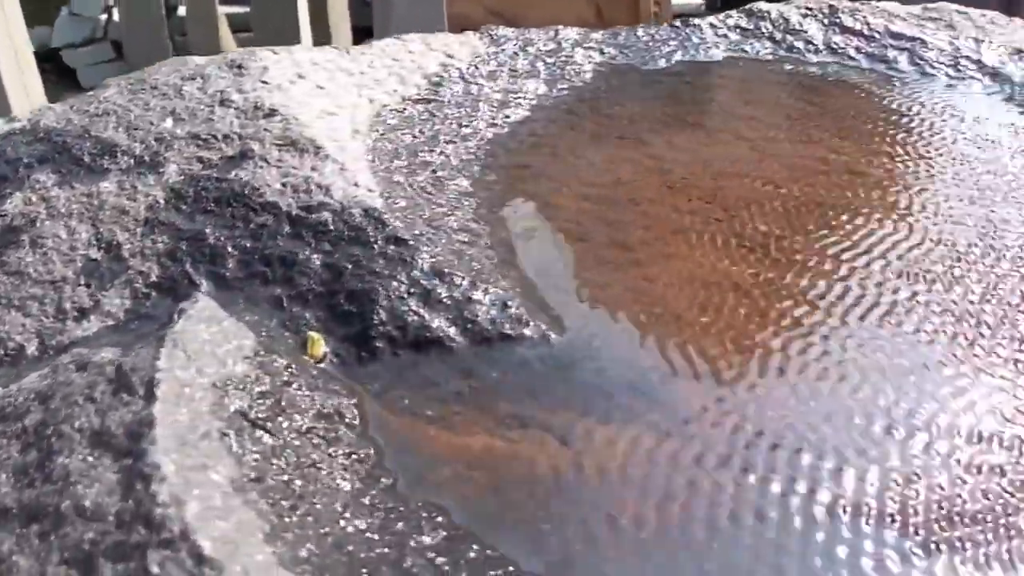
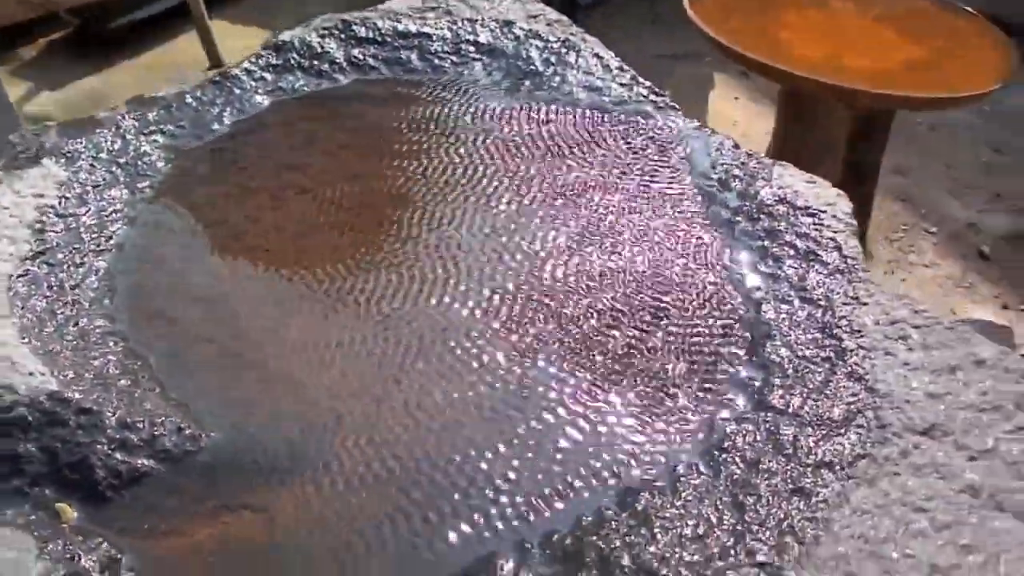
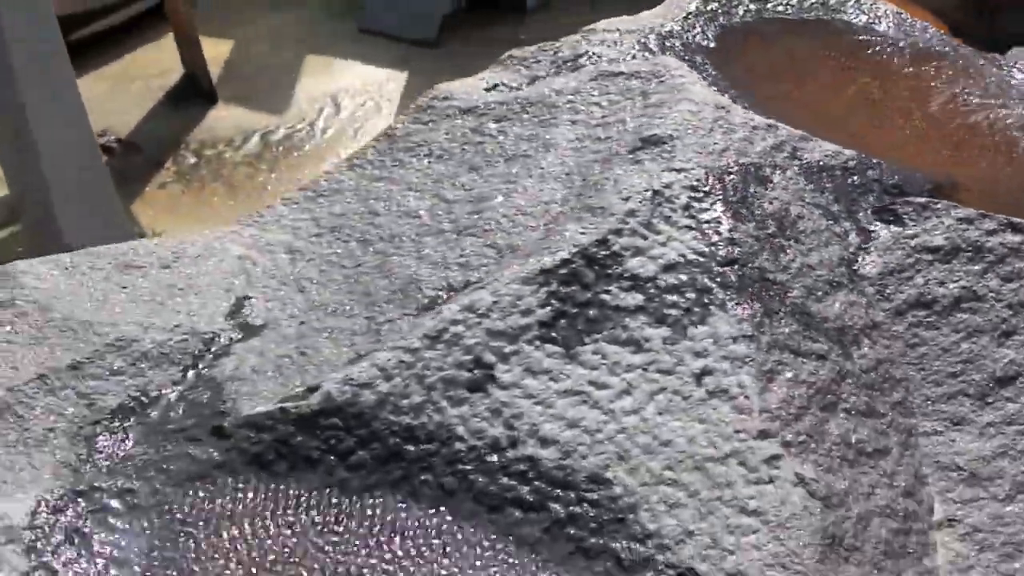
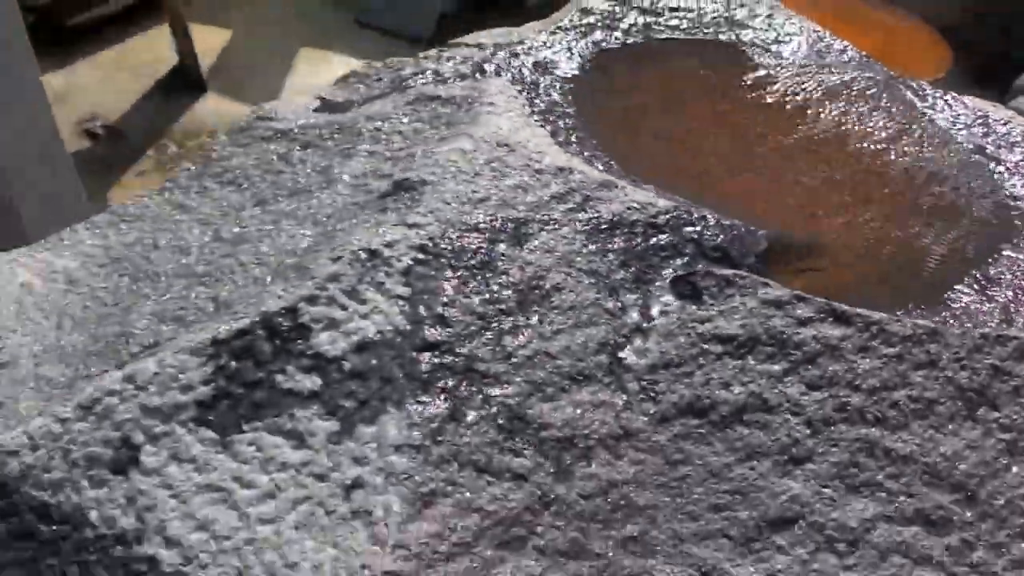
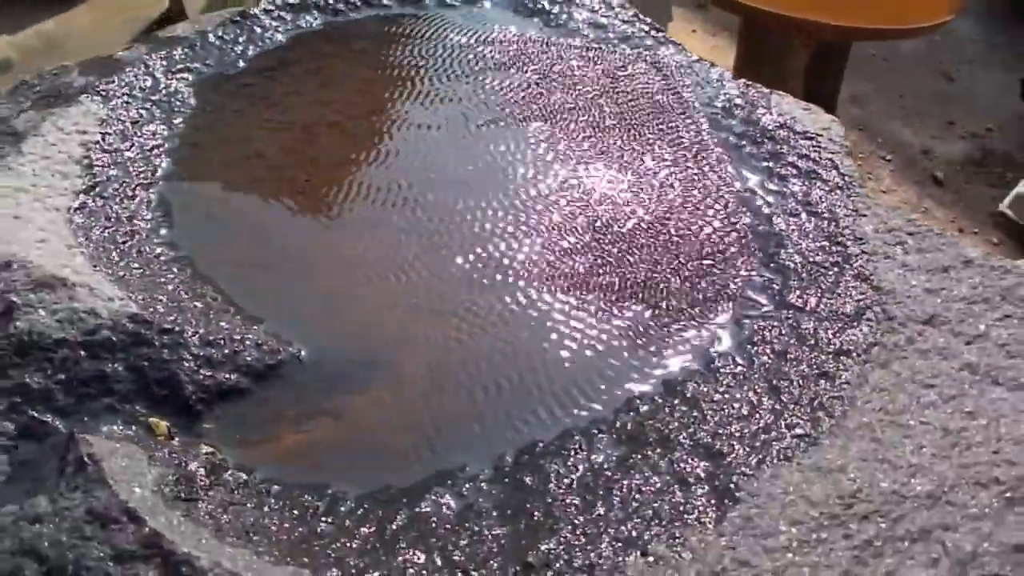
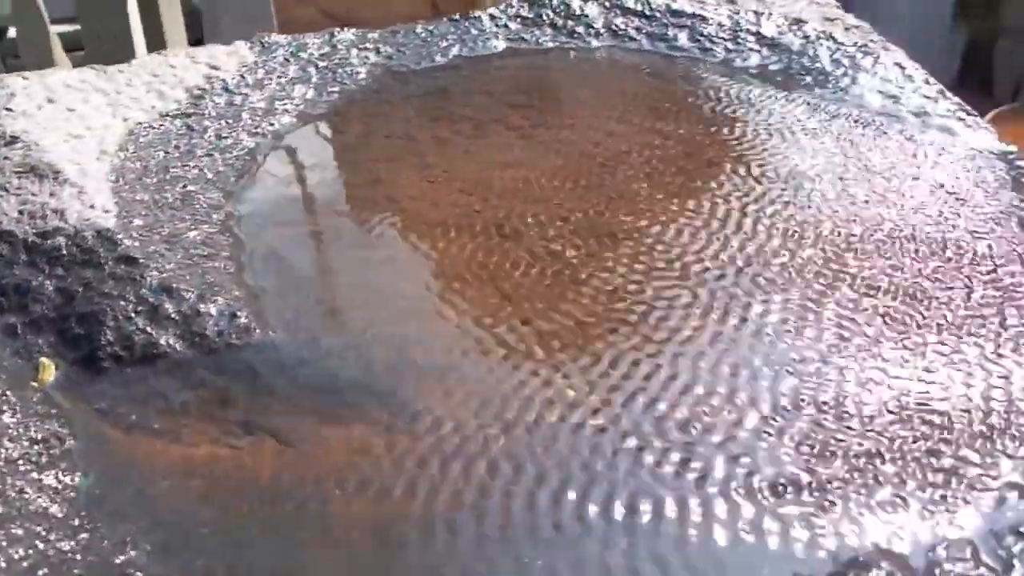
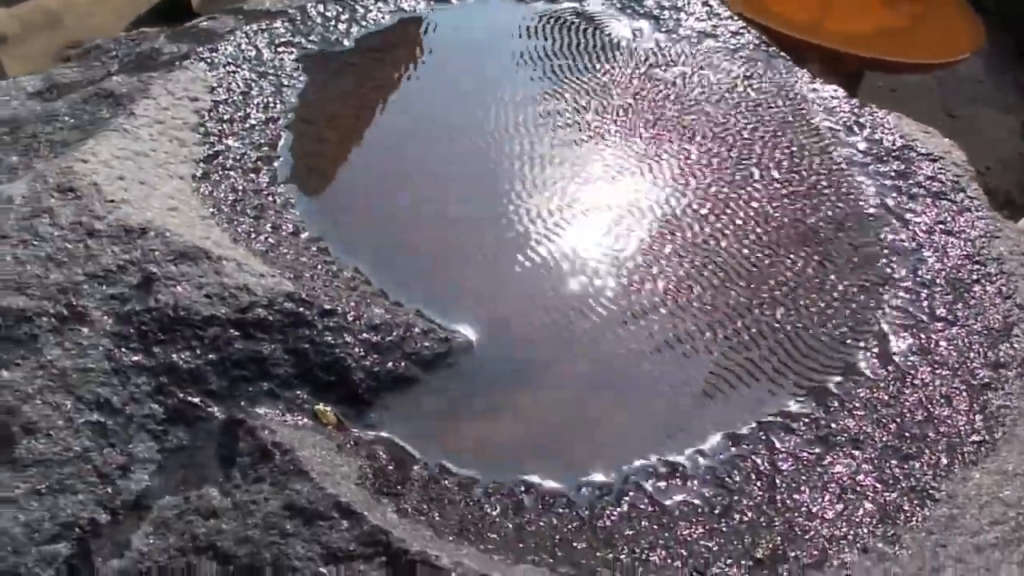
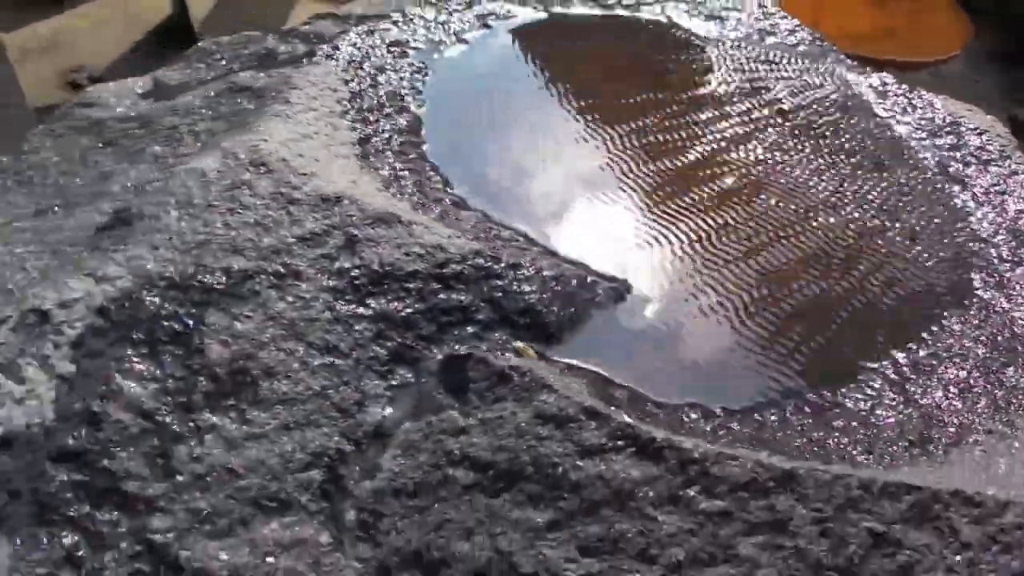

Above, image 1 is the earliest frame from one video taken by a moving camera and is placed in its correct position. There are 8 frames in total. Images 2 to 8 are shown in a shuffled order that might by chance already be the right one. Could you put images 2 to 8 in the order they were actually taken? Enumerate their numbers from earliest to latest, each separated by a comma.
6, 2, 5, 7, 8, 4, 3
